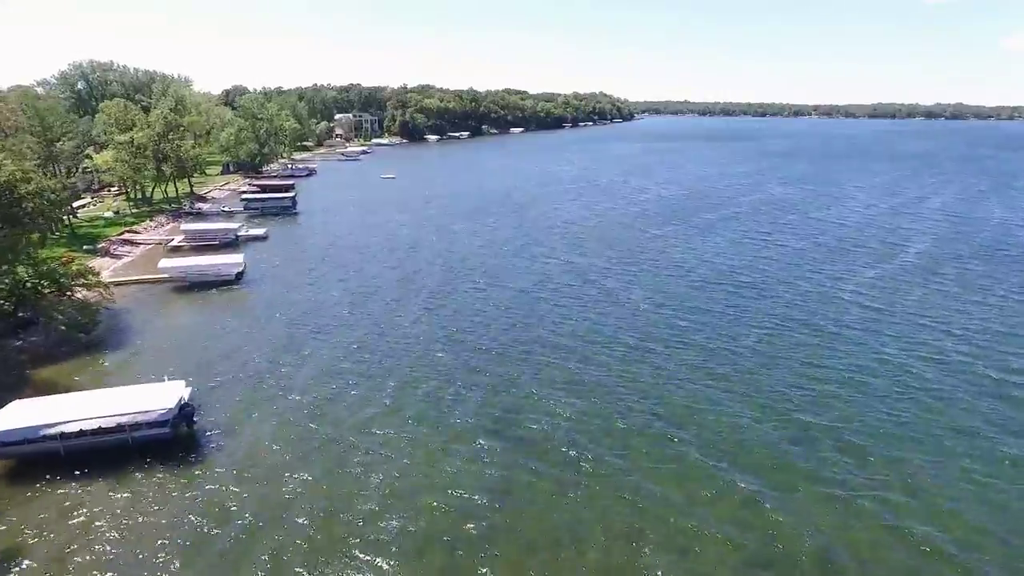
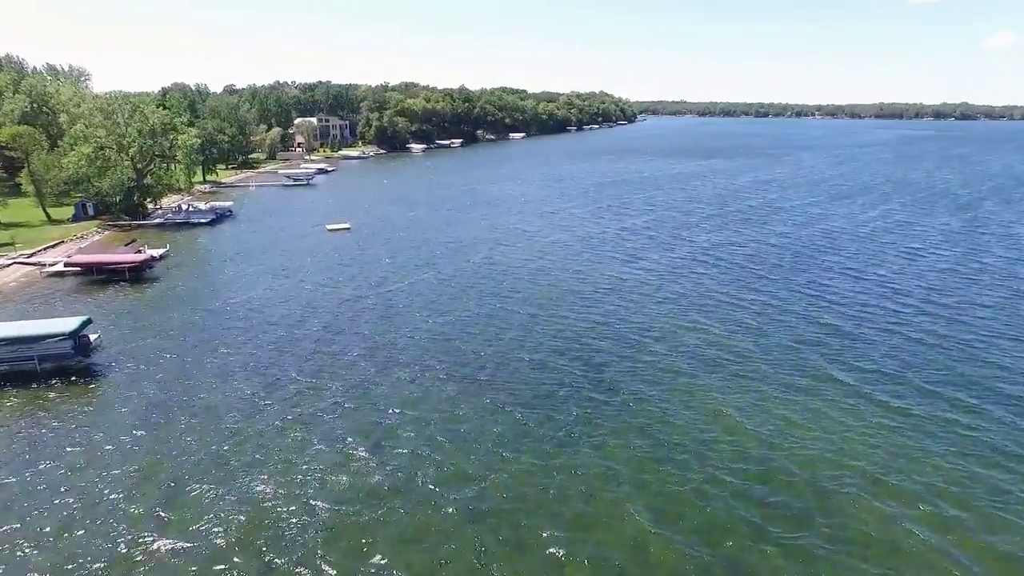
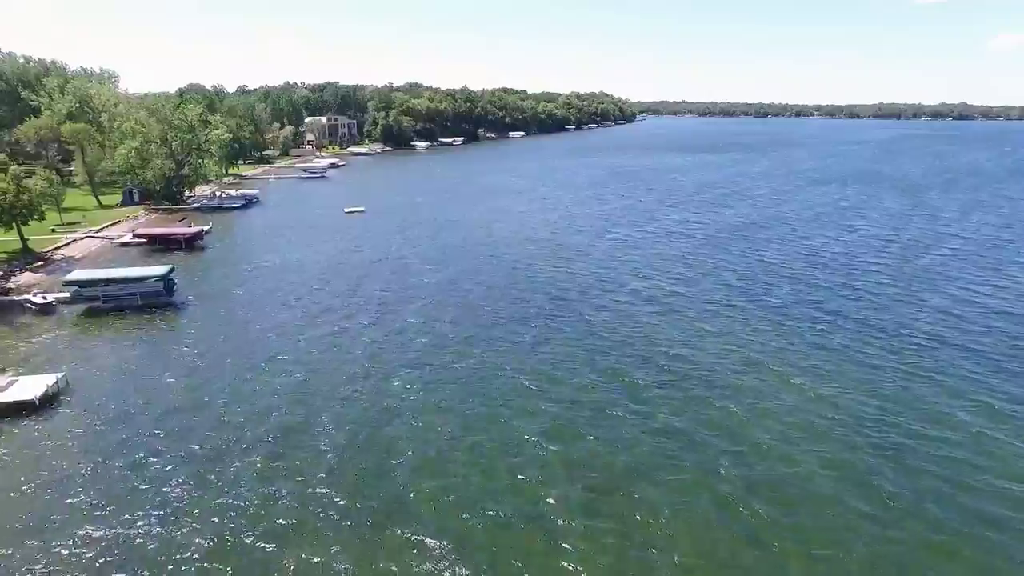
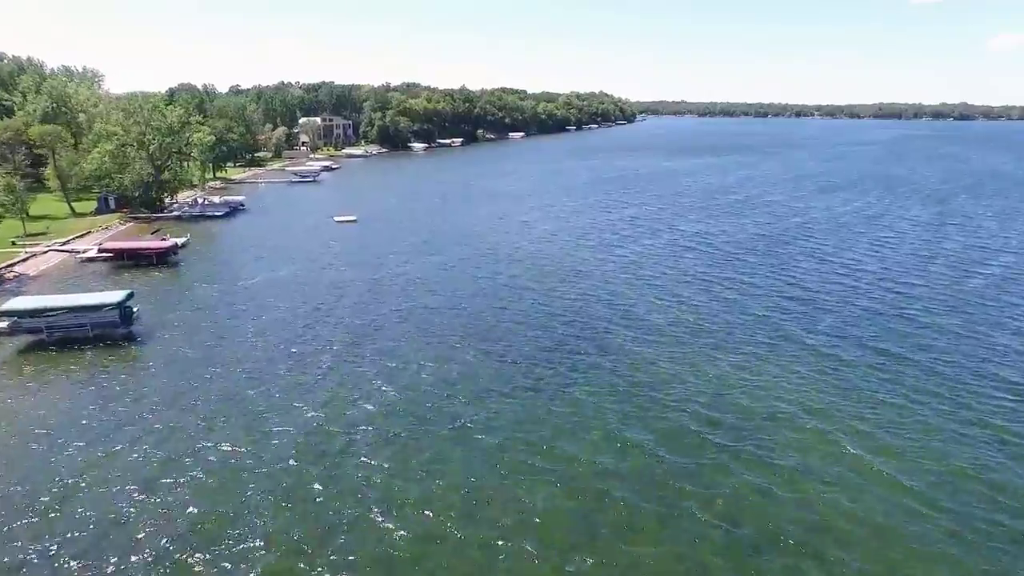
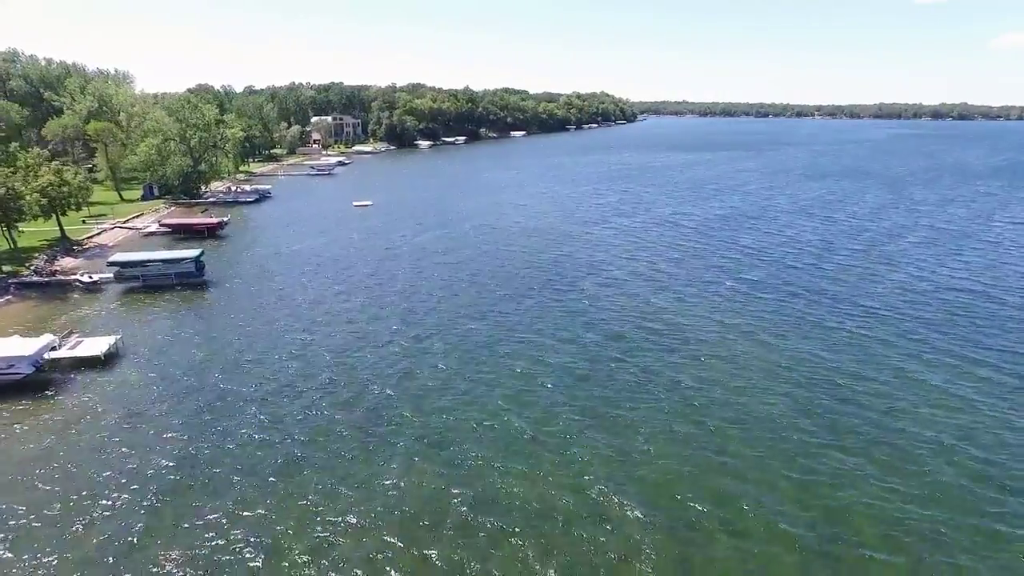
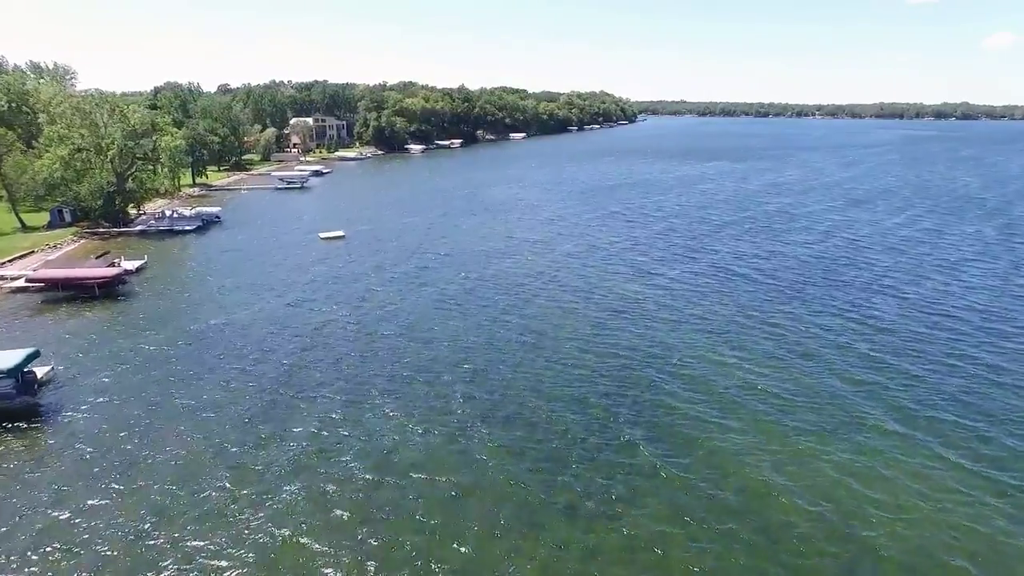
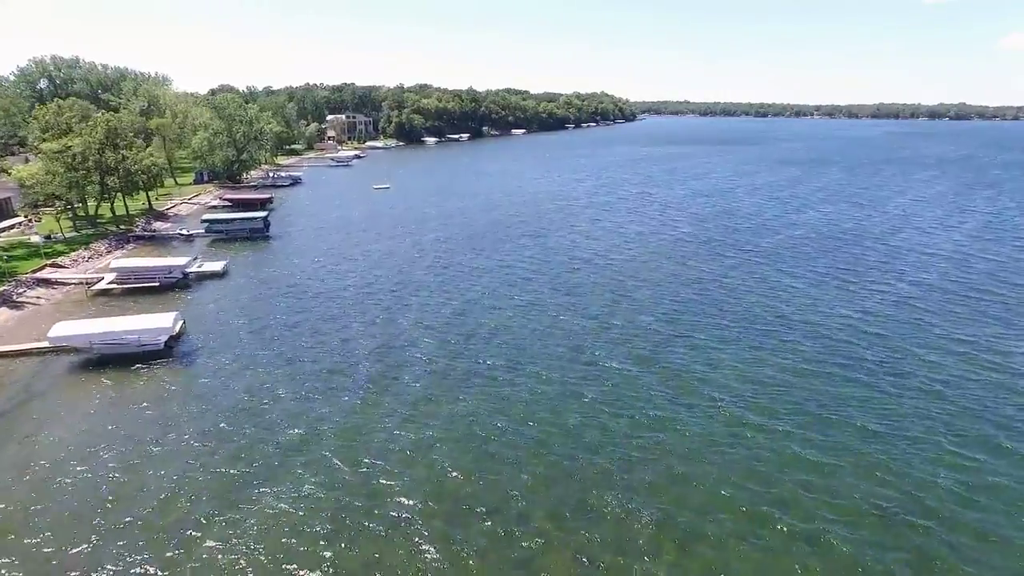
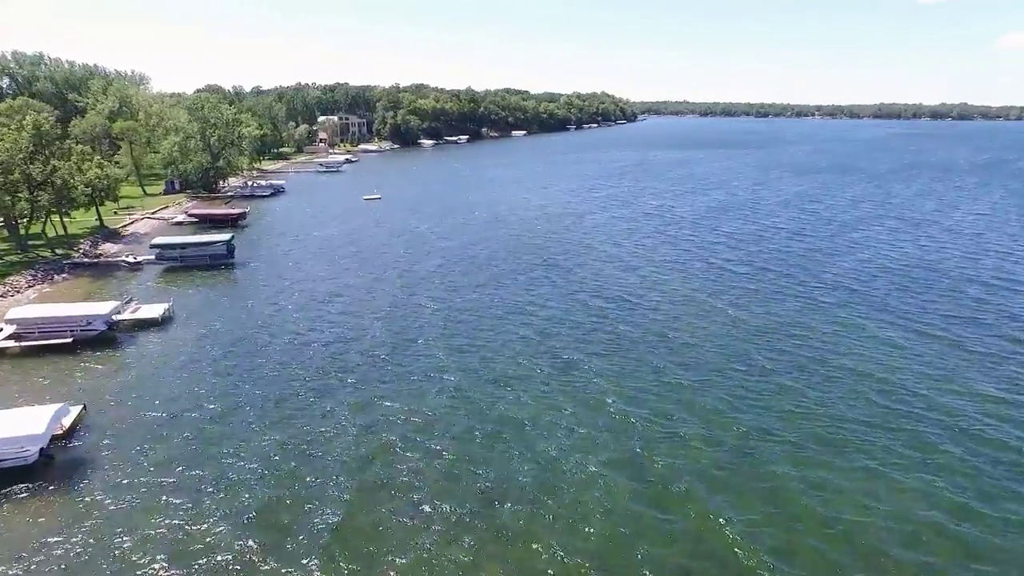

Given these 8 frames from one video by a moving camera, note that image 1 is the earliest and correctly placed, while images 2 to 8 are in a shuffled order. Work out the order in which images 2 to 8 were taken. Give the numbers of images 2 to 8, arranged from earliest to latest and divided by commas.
7, 8, 5, 3, 4, 2, 6
